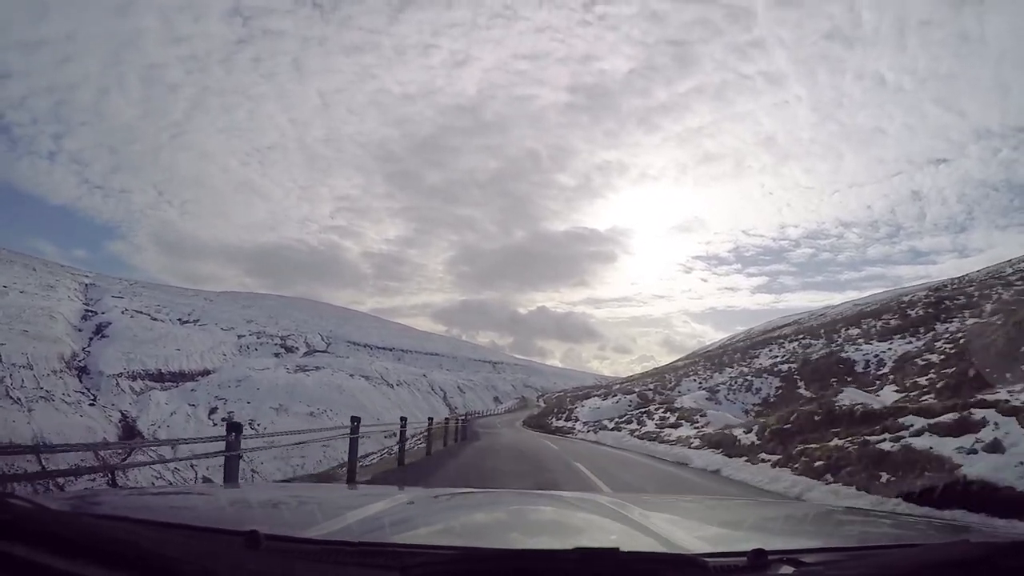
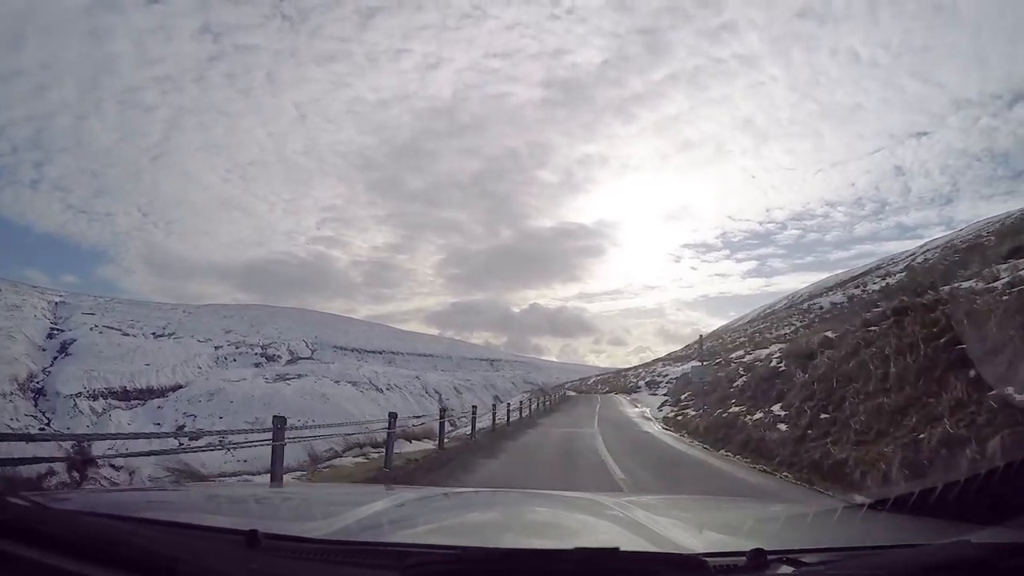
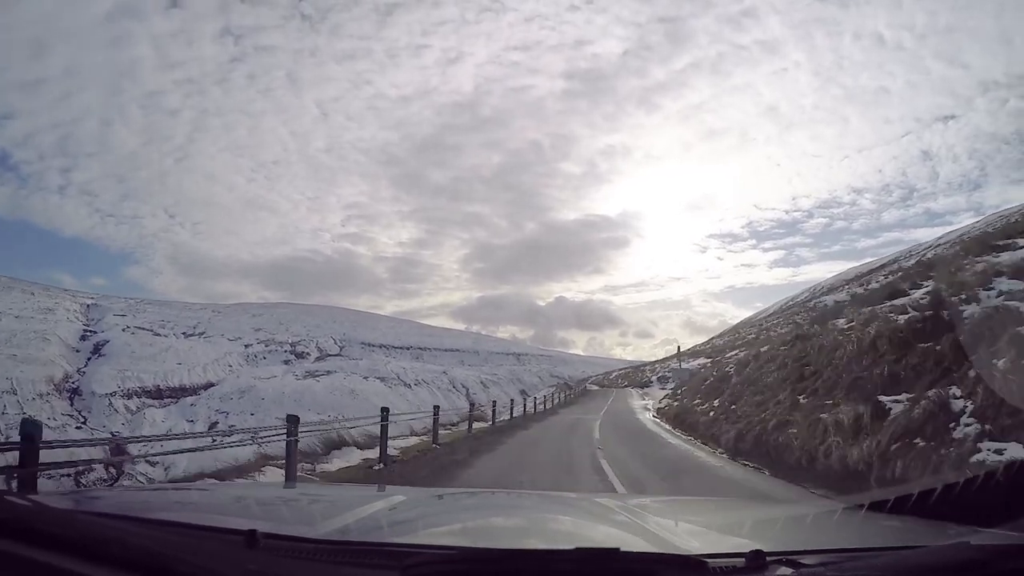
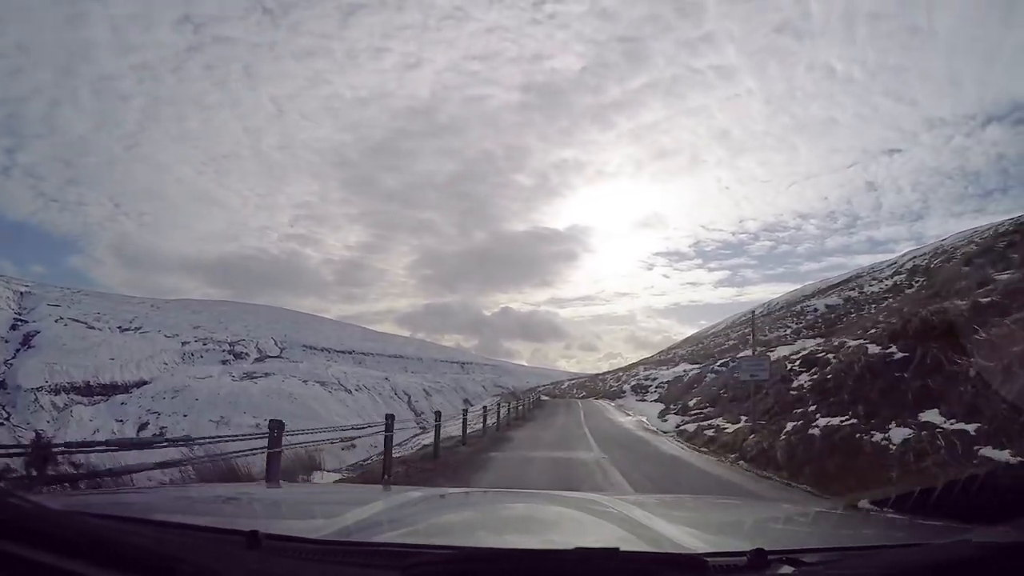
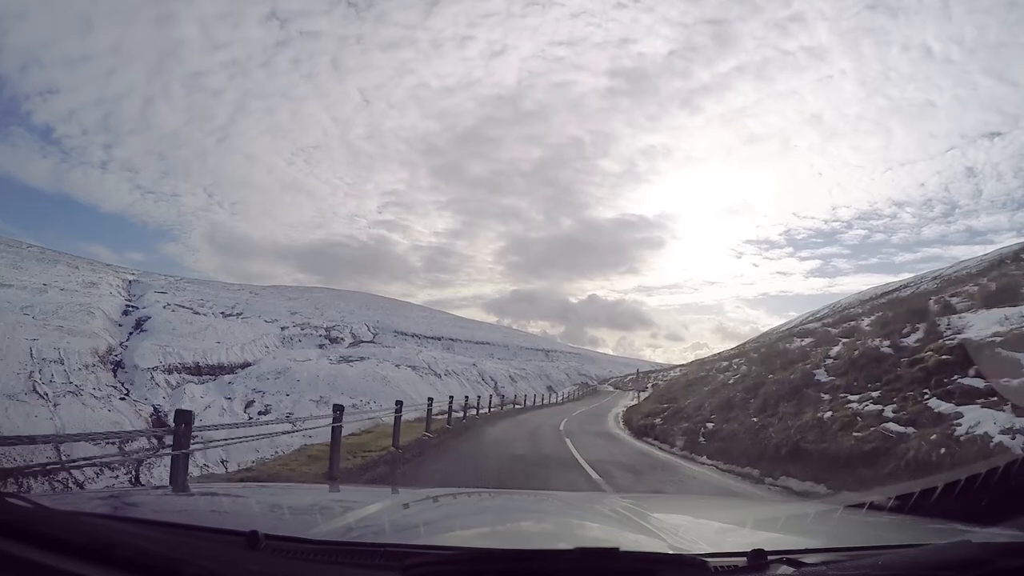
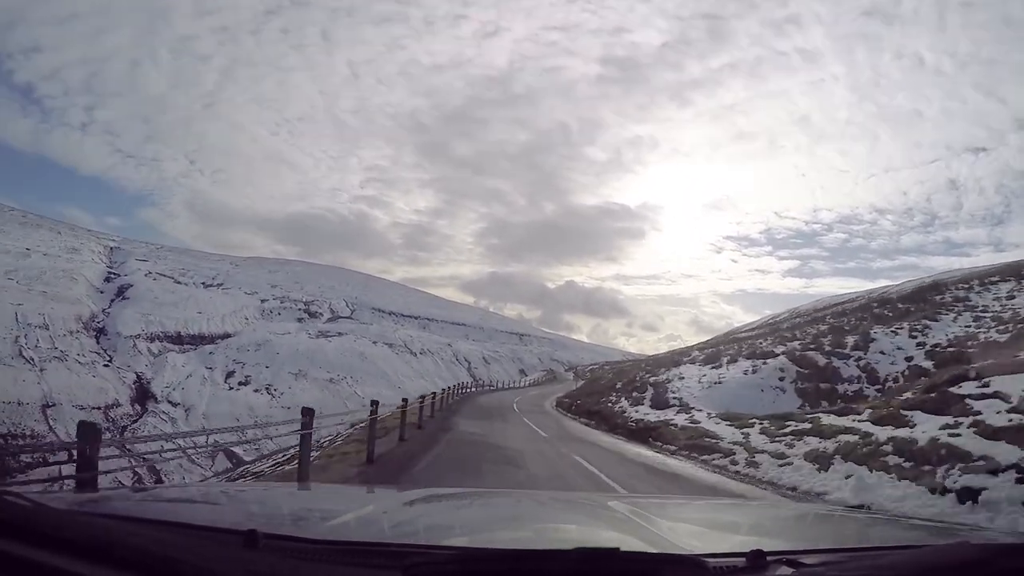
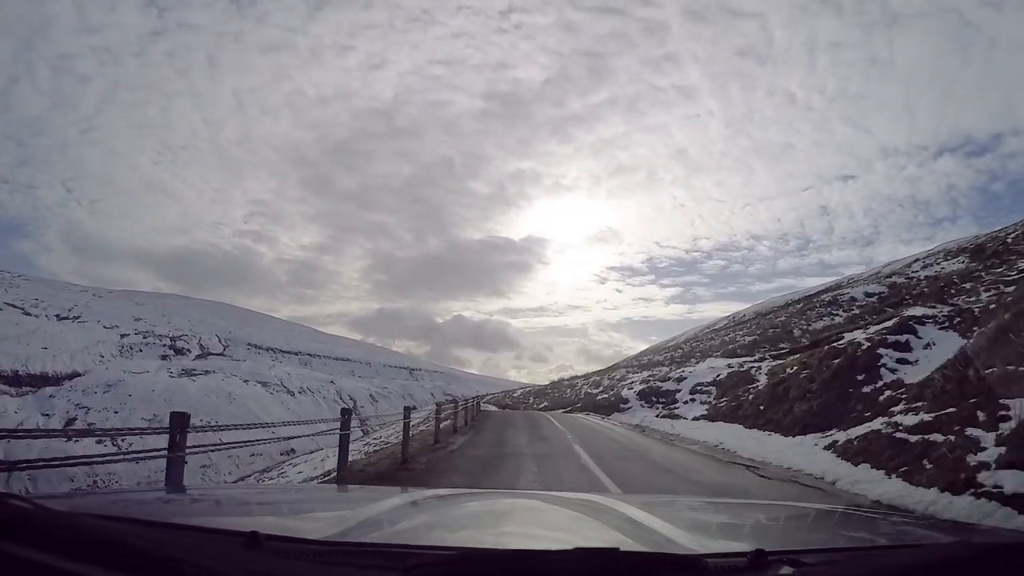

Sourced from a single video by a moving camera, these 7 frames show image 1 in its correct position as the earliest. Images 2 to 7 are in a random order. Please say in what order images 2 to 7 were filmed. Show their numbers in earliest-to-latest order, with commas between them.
6, 5, 3, 2, 4, 7
